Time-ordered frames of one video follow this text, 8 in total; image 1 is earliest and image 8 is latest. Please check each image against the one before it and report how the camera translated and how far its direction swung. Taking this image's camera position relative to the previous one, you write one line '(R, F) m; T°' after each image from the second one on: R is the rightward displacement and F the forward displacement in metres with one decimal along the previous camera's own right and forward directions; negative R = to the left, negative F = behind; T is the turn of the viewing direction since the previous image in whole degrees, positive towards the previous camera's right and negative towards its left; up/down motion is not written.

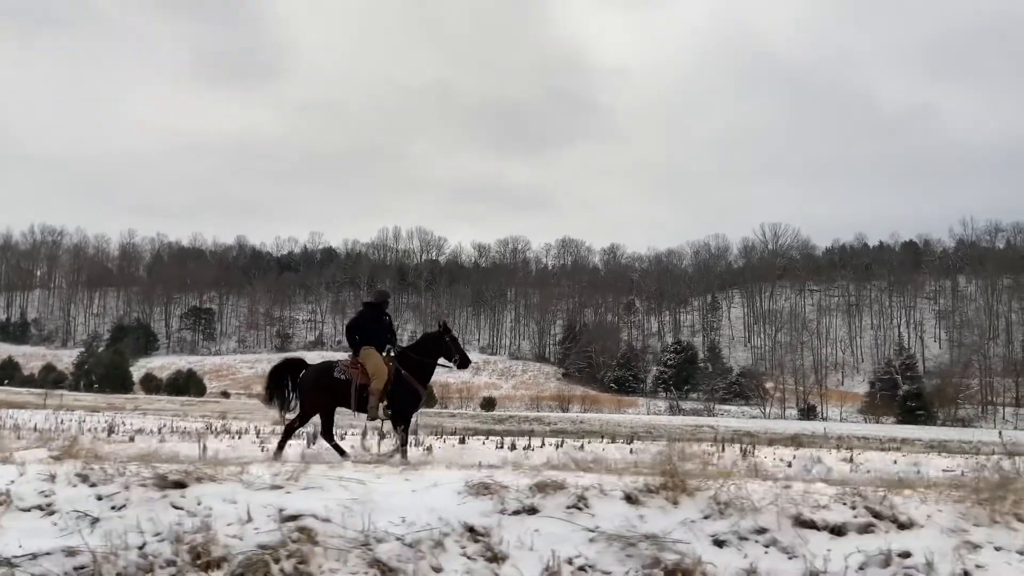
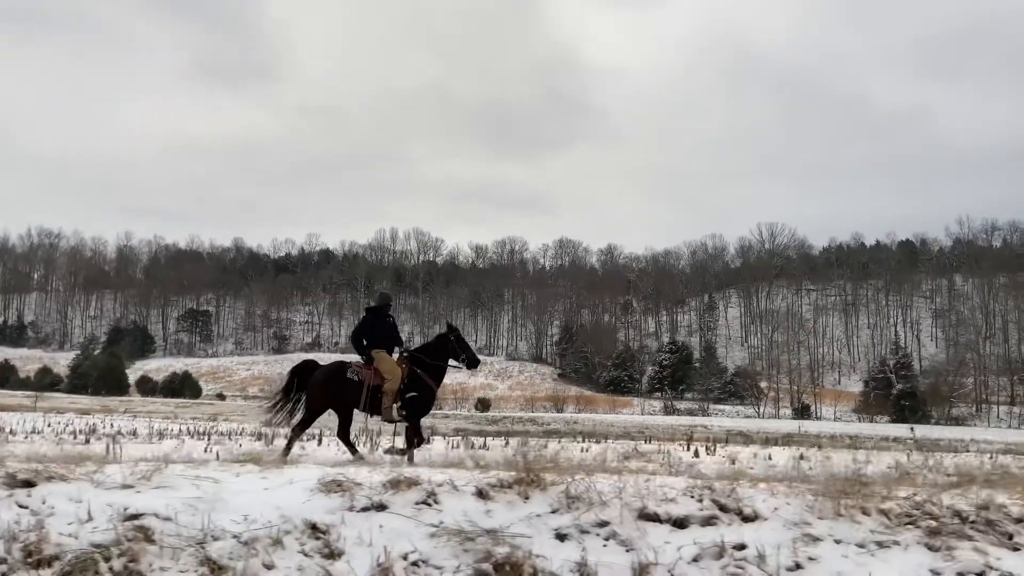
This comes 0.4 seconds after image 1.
(+0.2, 0.0) m; 0°
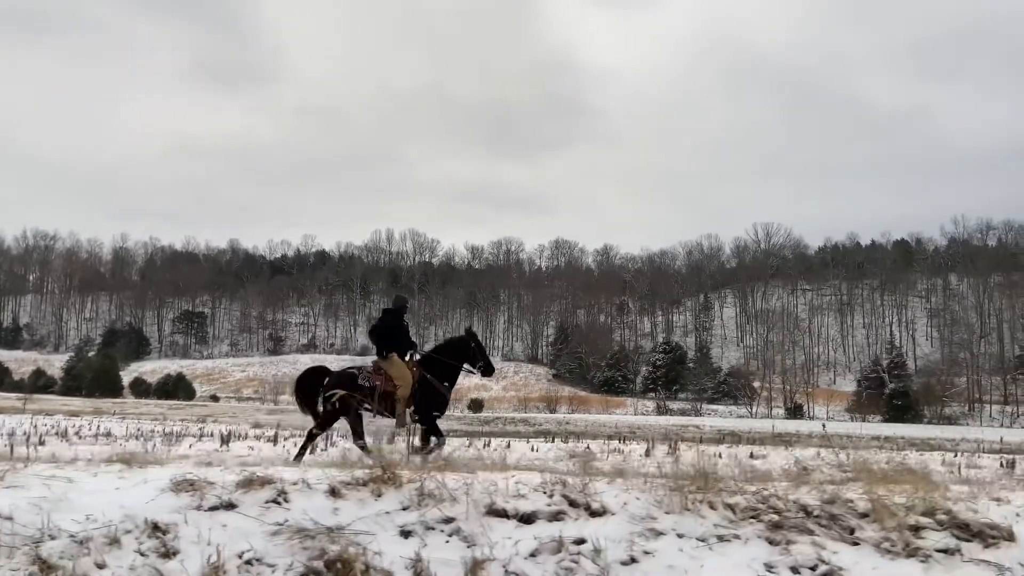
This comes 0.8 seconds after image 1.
(+0.2, 0.0) m; 0°
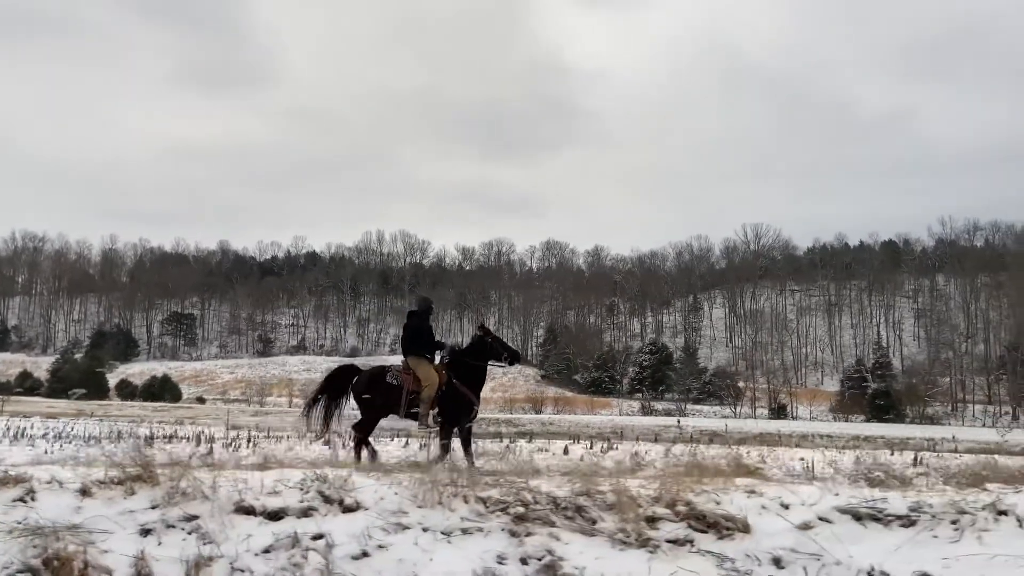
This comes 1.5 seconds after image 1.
(+0.3, 0.0) m; +1°
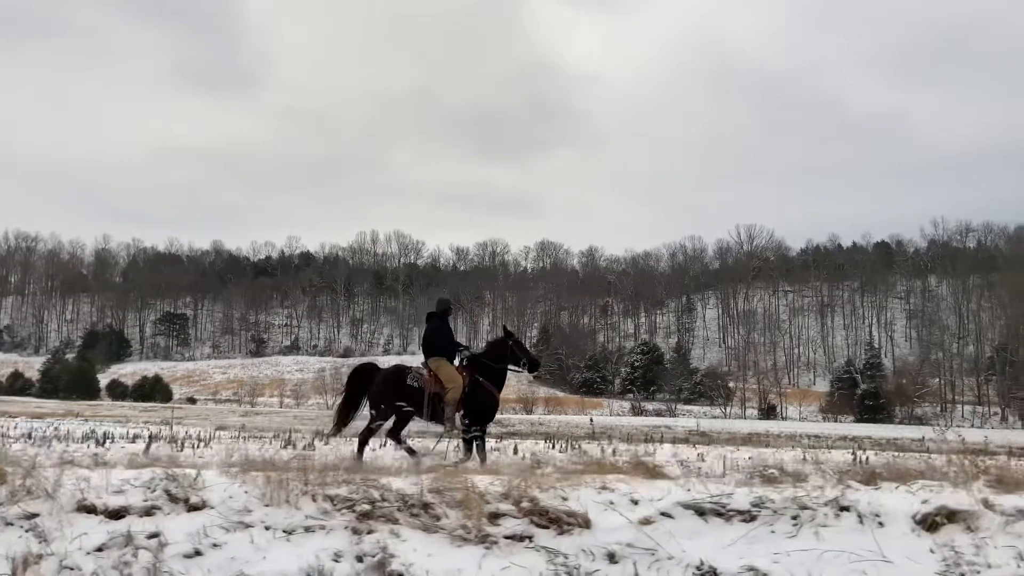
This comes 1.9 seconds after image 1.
(+0.2, 0.0) m; 0°
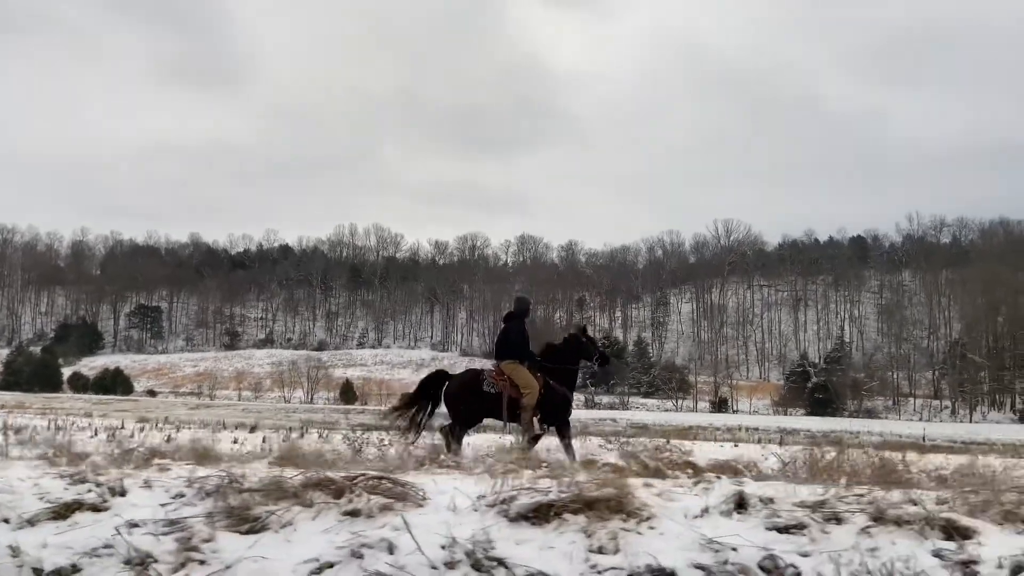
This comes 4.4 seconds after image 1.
(+1.5, 0.0) m; +1°
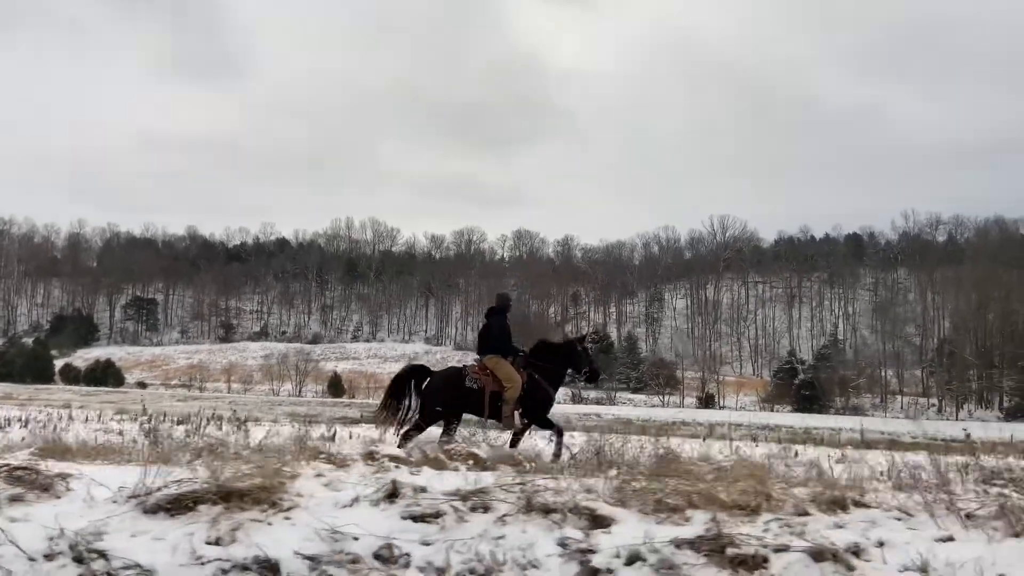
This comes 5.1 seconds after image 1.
(+0.5, 0.0) m; 0°
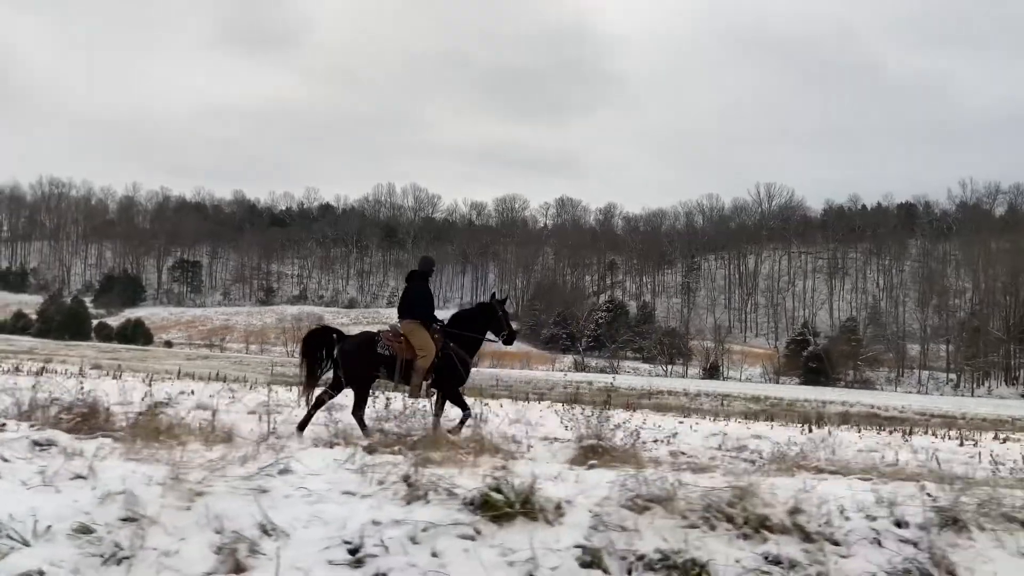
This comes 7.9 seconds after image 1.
(+2.0, +0.2) m; -5°
